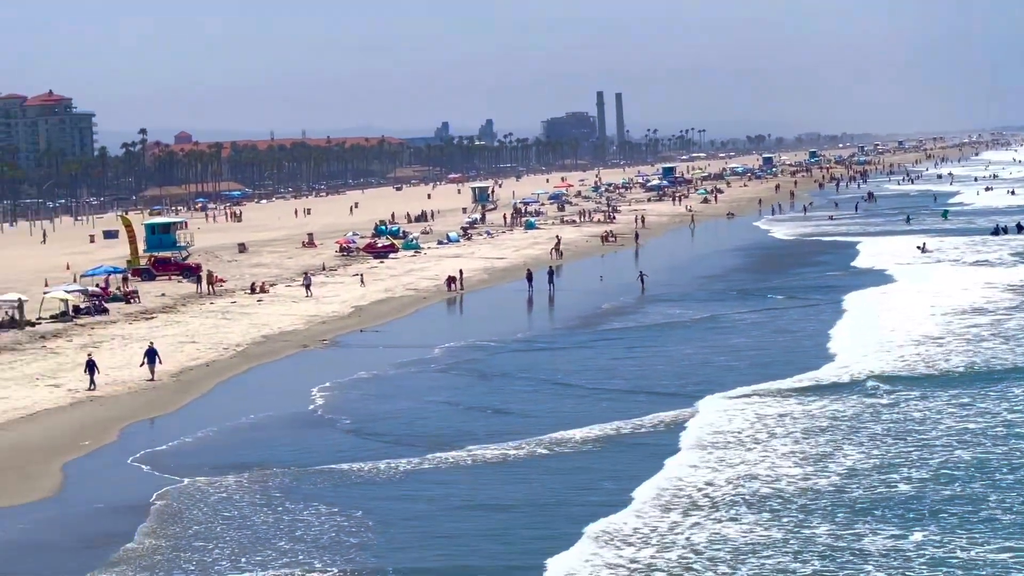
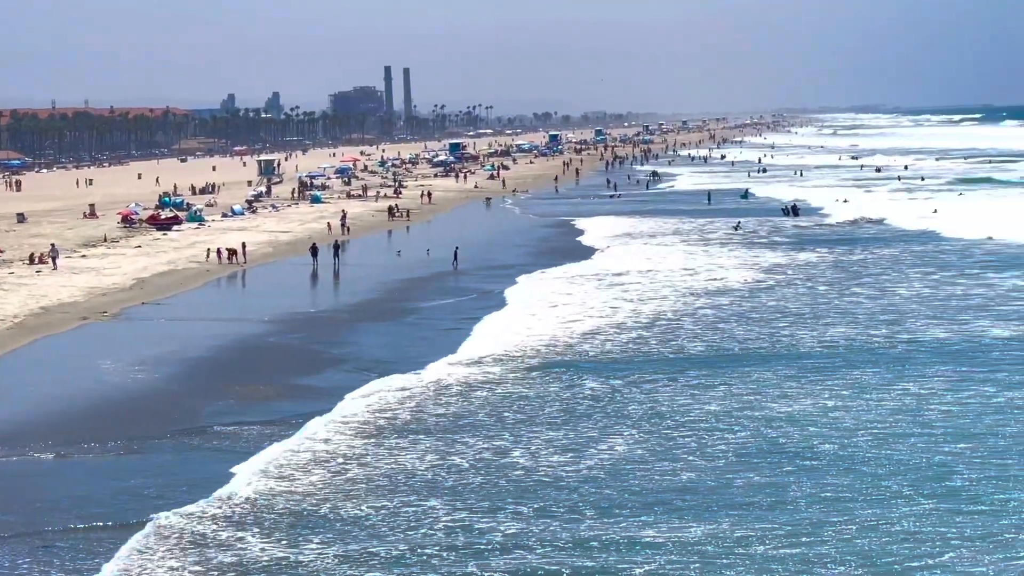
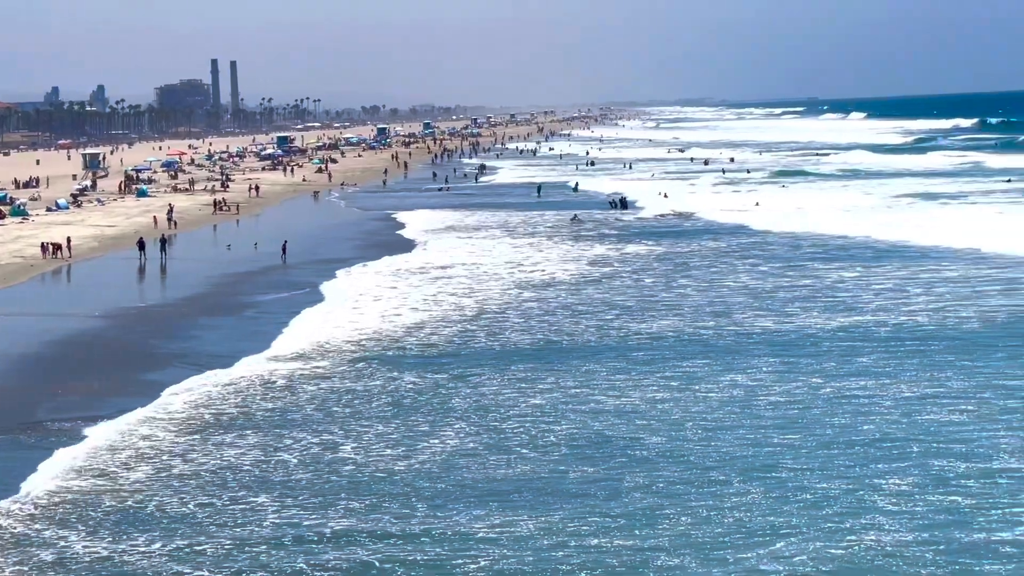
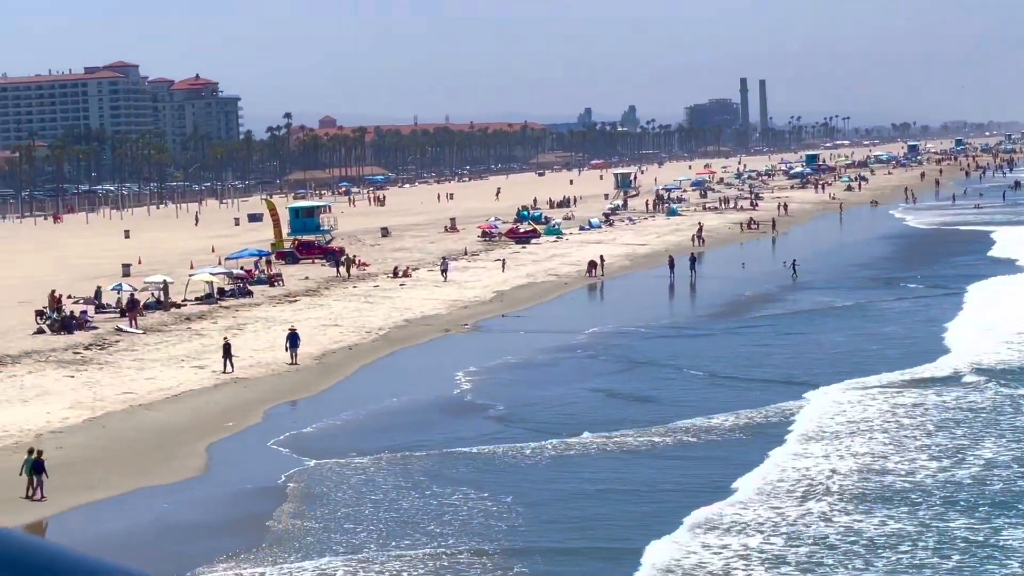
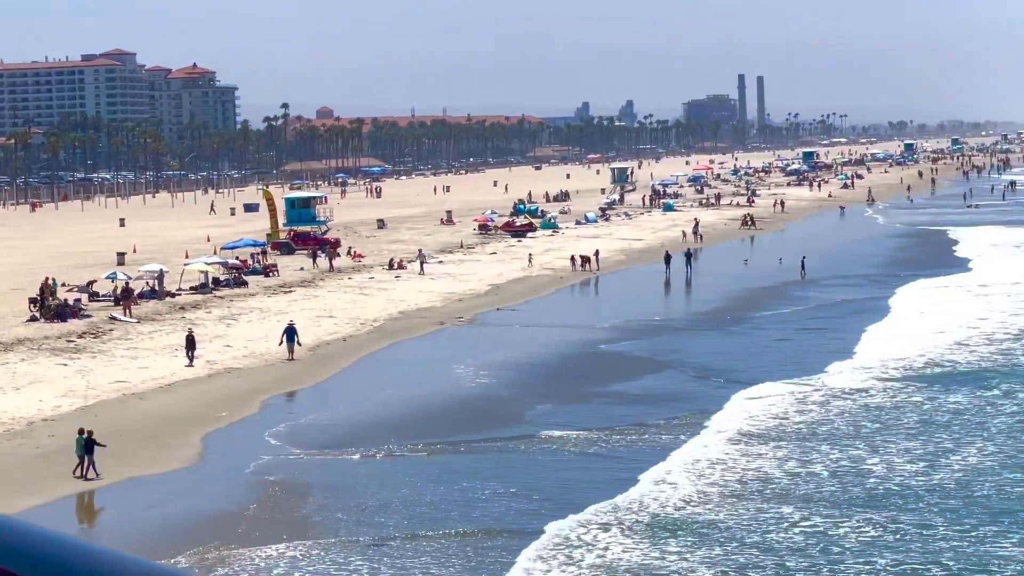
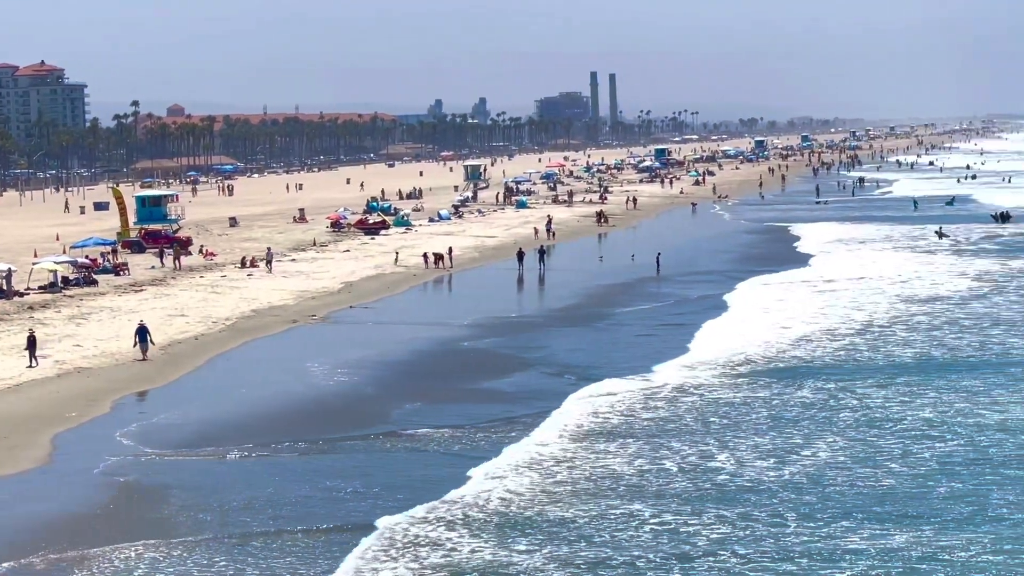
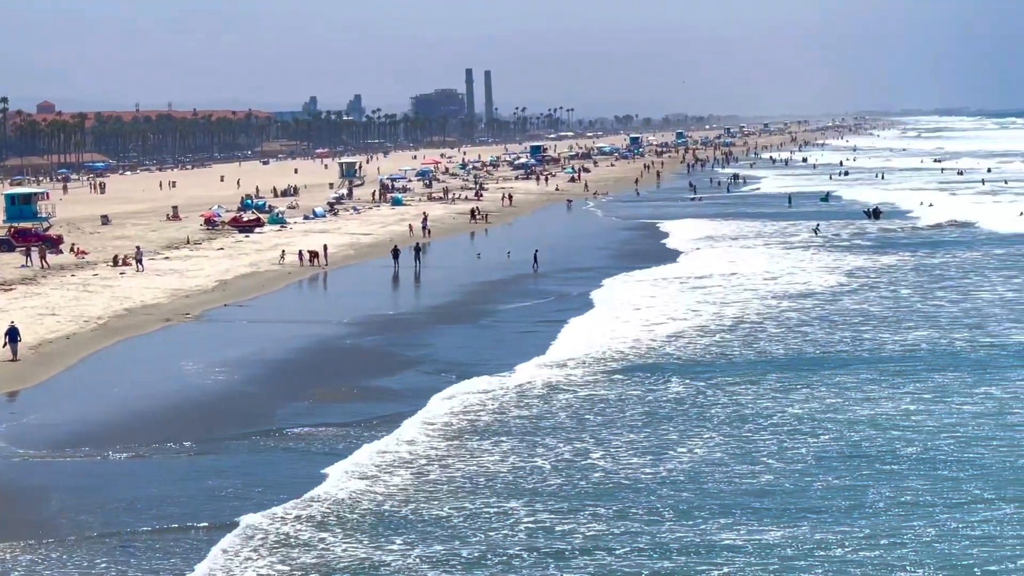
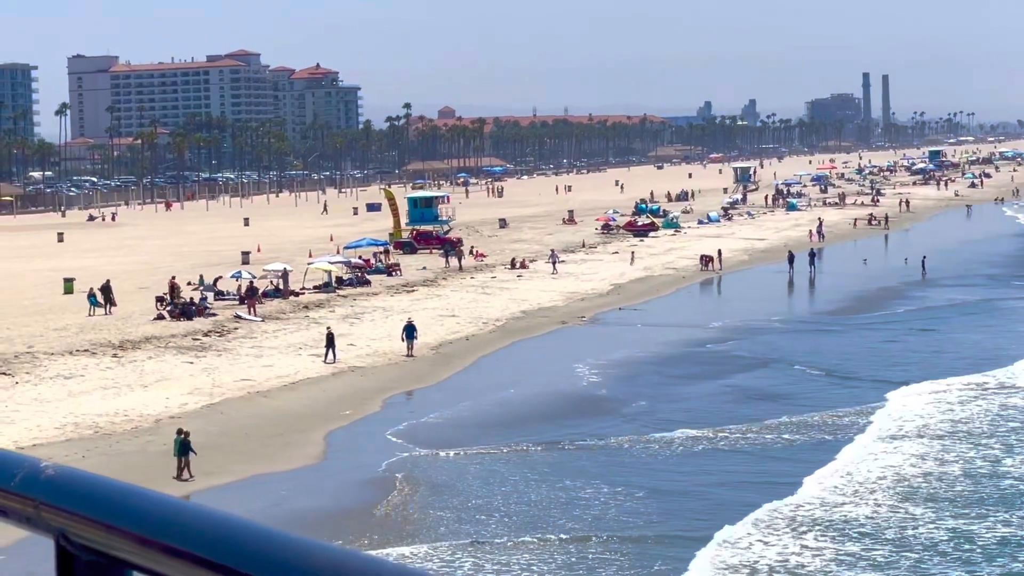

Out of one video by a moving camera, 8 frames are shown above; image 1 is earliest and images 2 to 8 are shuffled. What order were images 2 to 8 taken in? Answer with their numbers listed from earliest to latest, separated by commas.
4, 8, 5, 6, 7, 2, 3
